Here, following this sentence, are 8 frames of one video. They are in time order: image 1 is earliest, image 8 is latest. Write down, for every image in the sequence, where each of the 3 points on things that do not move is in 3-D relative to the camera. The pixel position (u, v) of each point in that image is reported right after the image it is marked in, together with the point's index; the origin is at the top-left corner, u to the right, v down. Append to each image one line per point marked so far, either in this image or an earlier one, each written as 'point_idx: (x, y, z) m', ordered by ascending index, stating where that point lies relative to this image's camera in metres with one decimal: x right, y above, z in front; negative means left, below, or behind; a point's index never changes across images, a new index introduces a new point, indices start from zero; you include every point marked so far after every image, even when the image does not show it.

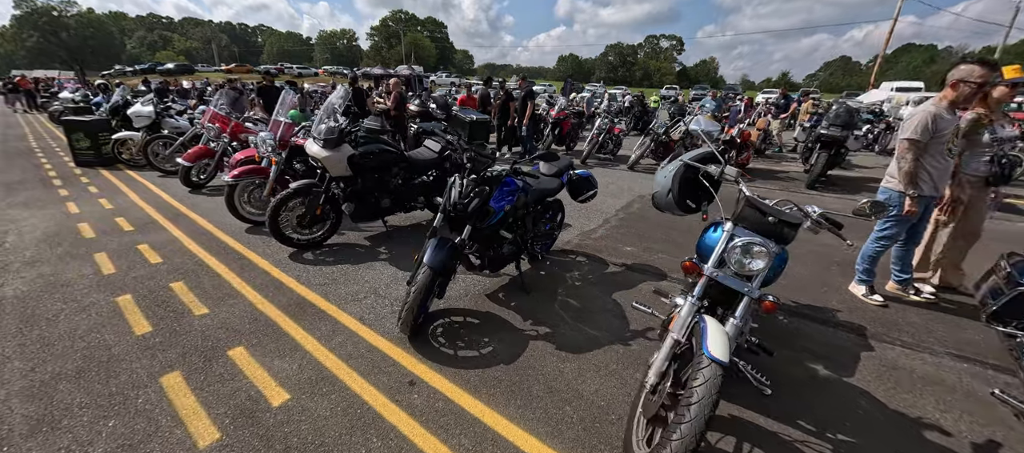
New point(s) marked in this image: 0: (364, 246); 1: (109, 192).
0: (-1.7, -0.2, +4.3) m
1: (-6.7, +0.6, +6.2) m
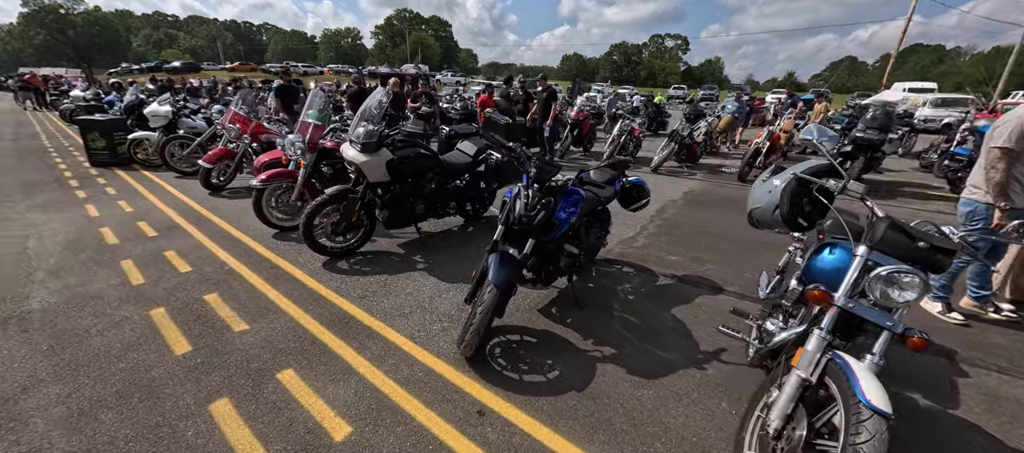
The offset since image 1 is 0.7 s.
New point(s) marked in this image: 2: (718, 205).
0: (-1.3, -0.3, +4.1) m
1: (-6.3, +0.5, +6.0) m
2: (+3.5, +0.4, +6.4) m
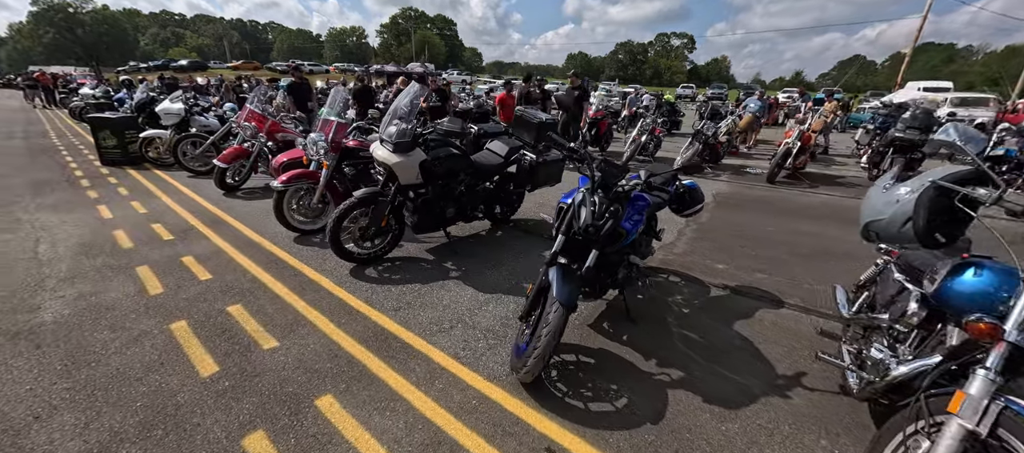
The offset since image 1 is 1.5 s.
0: (-0.9, -0.4, +3.8) m
1: (-5.9, +0.5, +5.8) m
2: (+3.9, +0.3, +6.2) m
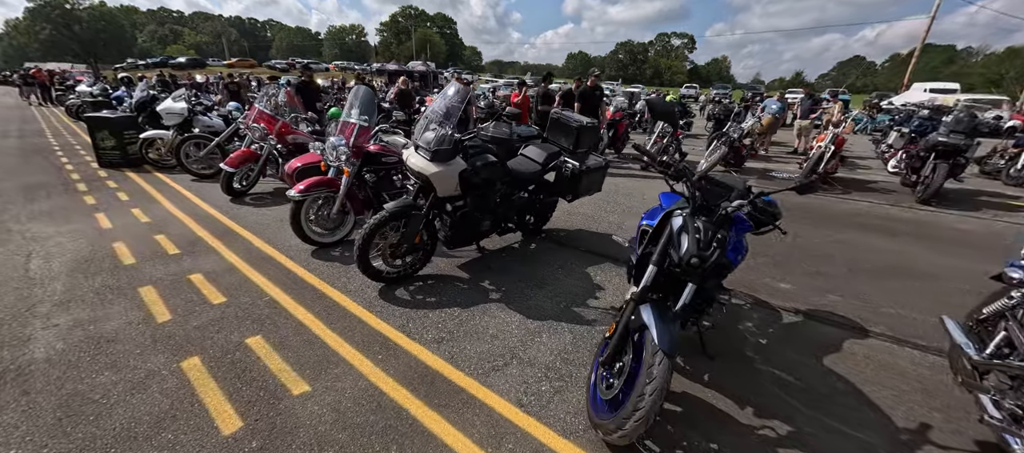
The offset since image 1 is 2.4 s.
0: (-0.5, -0.5, +3.5) m
1: (-5.5, +0.4, +5.5) m
2: (+4.3, +0.2, +5.8) m
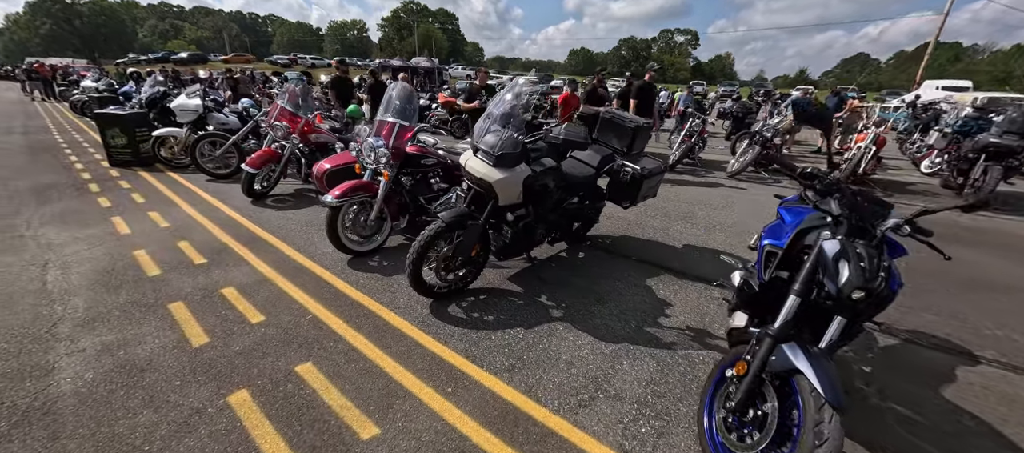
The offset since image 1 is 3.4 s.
0: (0.0, -0.6, +3.2) m
1: (-4.9, +0.3, +5.2) m
2: (+4.9, +0.1, +5.5) m
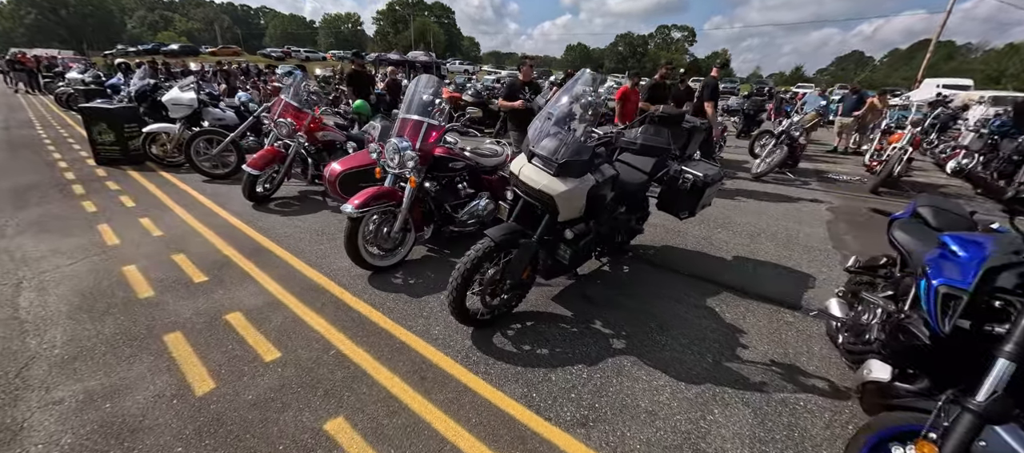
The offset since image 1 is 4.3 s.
0: (+0.4, -0.7, +2.8) m
1: (-4.6, +0.3, +4.7) m
2: (+5.2, 0.0, +5.2) m
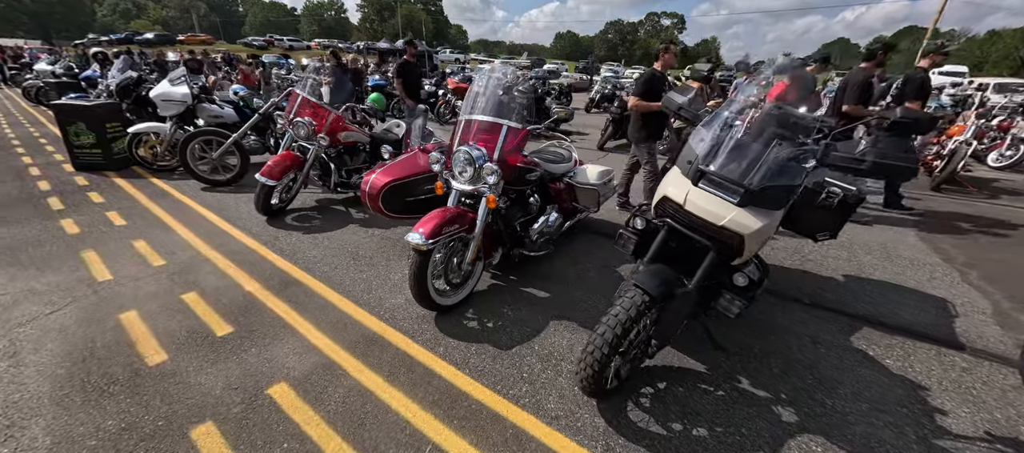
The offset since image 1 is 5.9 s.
0: (+1.2, -0.9, +2.2) m
1: (-3.9, 0.0, +3.9) m
2: (+5.9, -0.1, +4.7) m
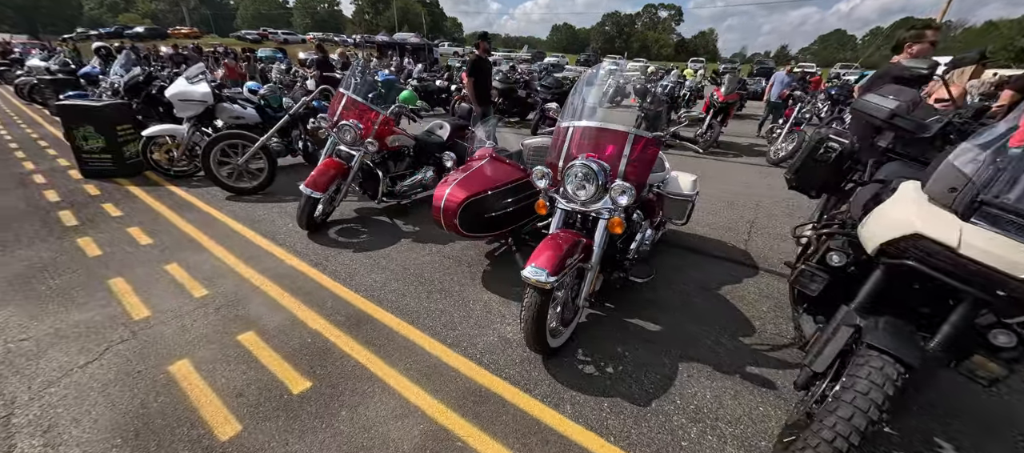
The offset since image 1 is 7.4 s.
0: (+1.9, -1.1, +1.8) m
1: (-3.2, -0.1, +3.5) m
2: (+6.6, -0.1, +4.3) m
